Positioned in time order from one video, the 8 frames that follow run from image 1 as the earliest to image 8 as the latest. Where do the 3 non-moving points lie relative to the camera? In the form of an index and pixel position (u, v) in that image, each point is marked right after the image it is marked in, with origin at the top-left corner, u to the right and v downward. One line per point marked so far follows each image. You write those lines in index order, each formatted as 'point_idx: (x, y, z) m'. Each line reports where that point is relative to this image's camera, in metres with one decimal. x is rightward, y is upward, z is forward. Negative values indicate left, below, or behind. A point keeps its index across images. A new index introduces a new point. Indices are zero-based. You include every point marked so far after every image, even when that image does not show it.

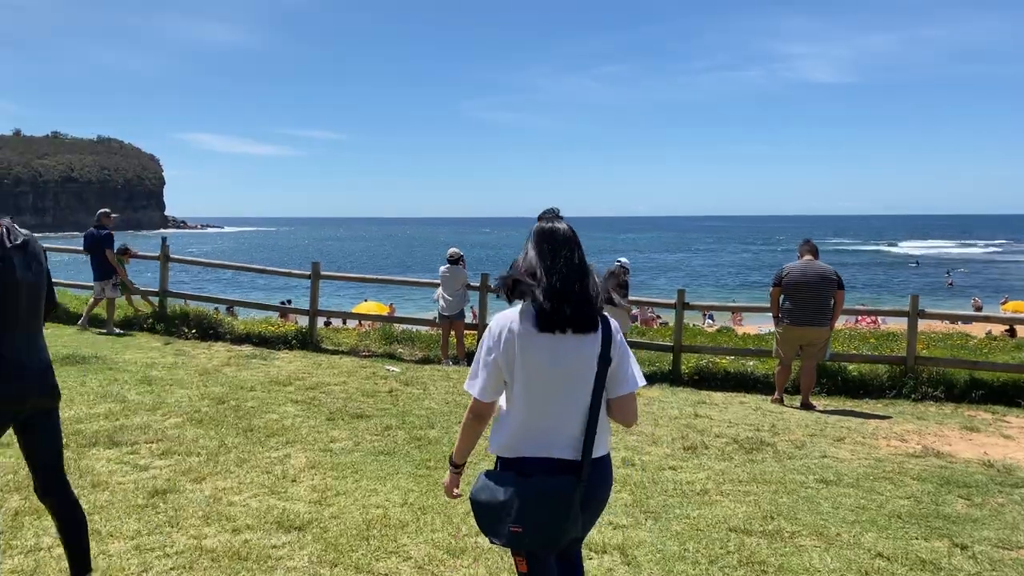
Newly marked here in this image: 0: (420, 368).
0: (-0.9, -0.8, +8.0) m
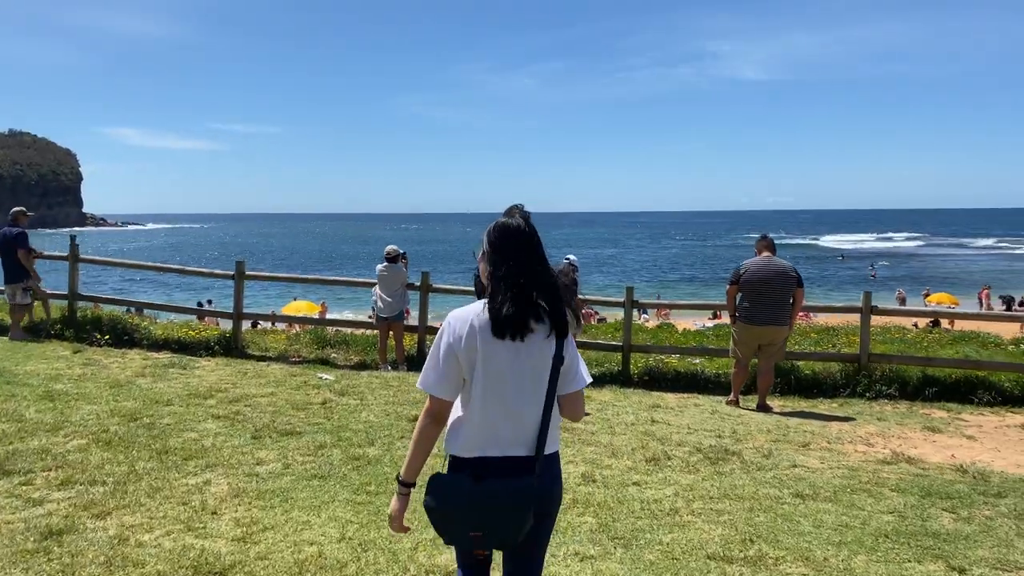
0: (-1.4, -0.8, +7.5) m
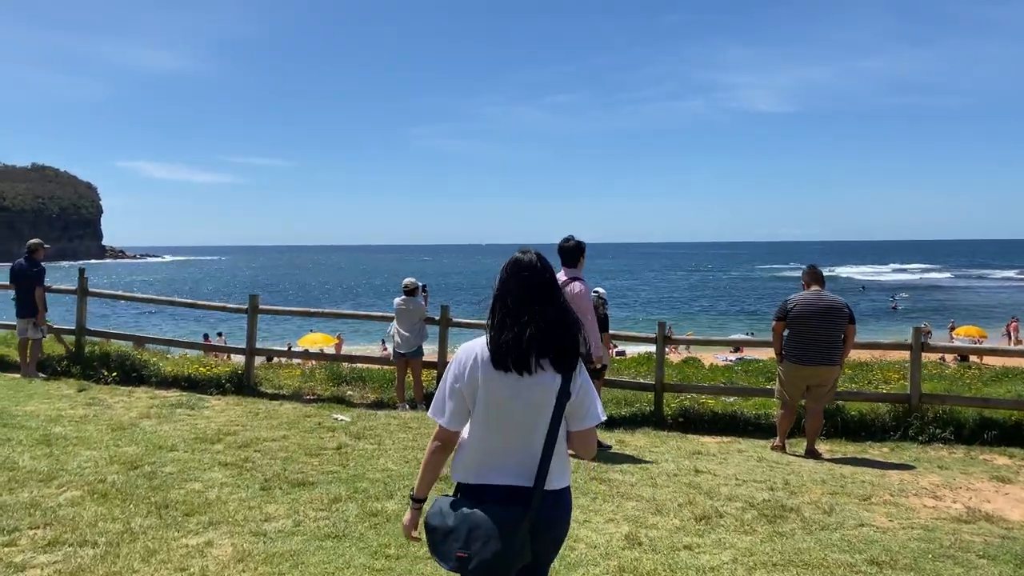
0: (-1.2, -1.1, +7.1) m
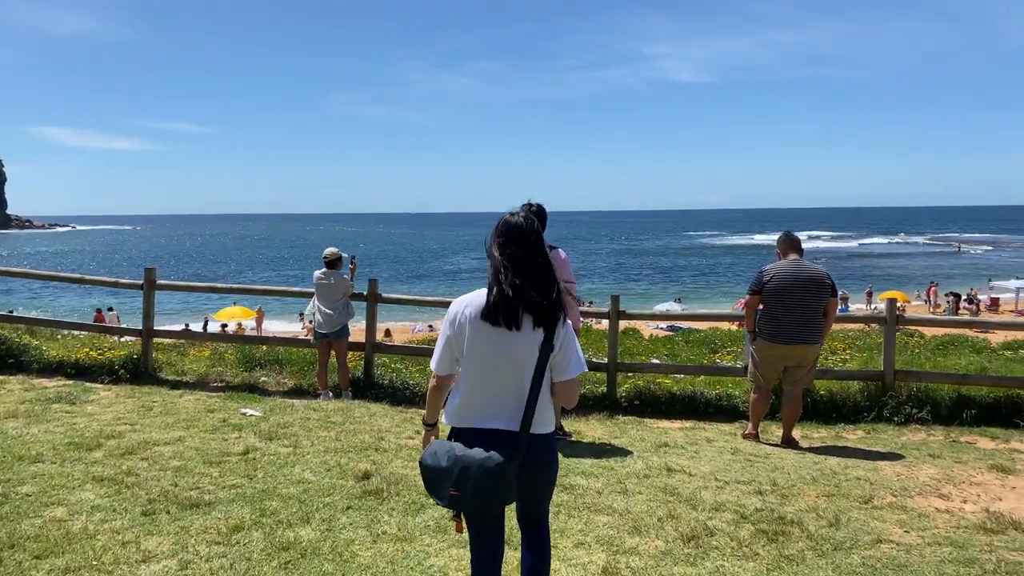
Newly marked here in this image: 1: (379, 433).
0: (-1.6, -0.9, +6.1) m
1: (-0.8, -0.9, +5.4) m
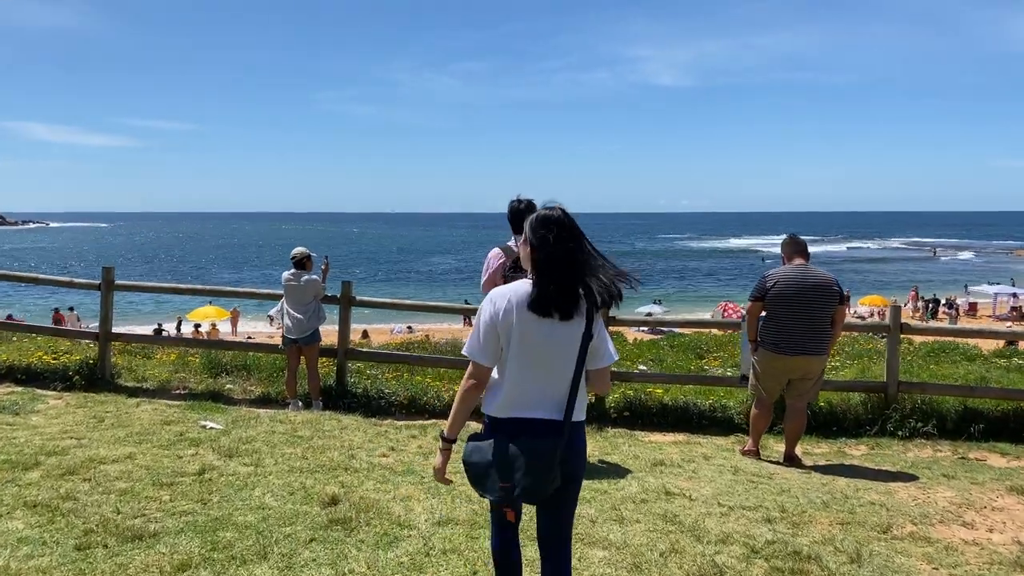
0: (-1.7, -0.9, +5.7) m
1: (-0.9, -0.9, +4.9) m
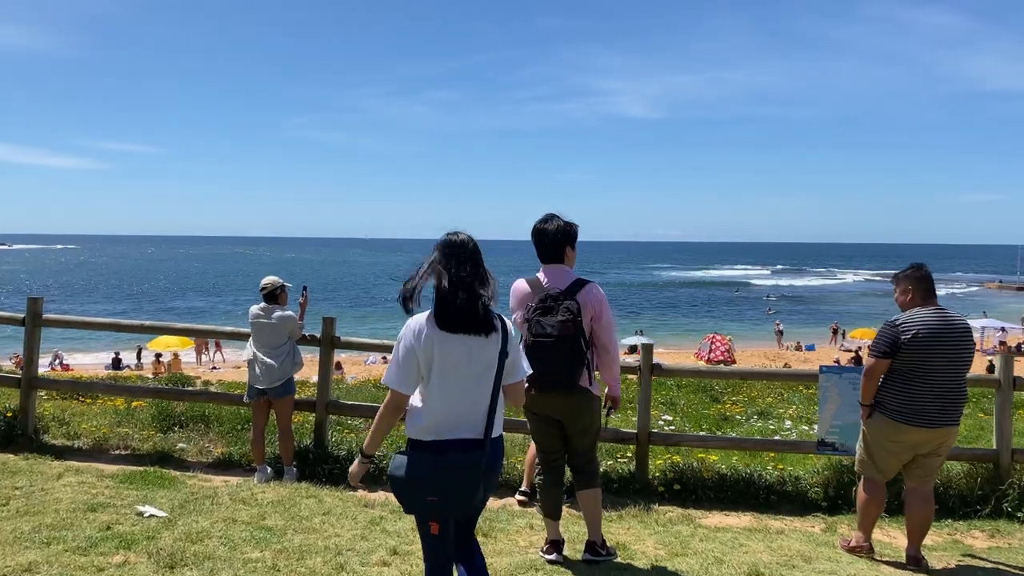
0: (-1.6, -1.1, +4.3) m
1: (-0.8, -1.1, +3.6) m
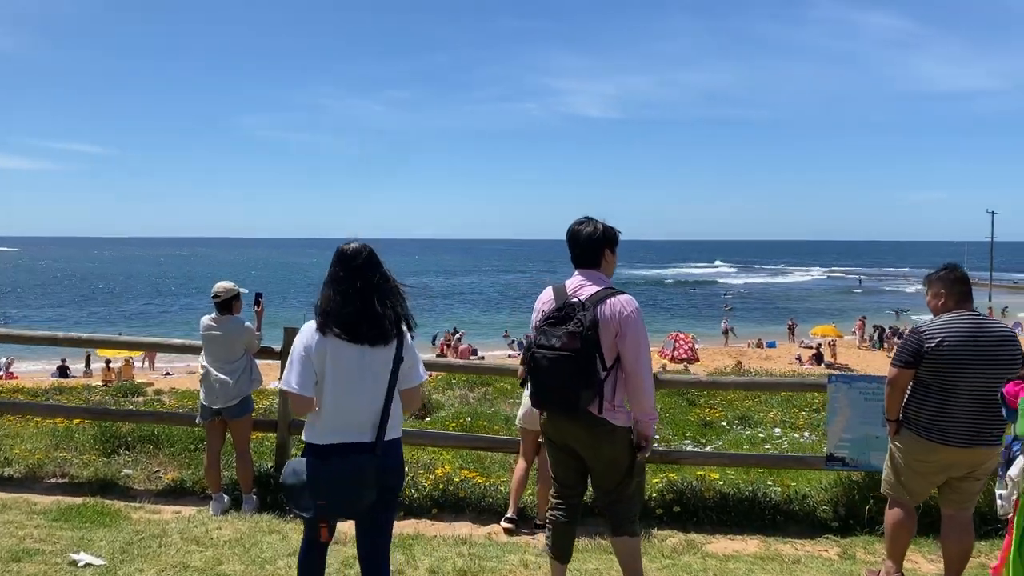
0: (-1.6, -1.1, +3.8) m
1: (-0.8, -1.2, +3.1) m
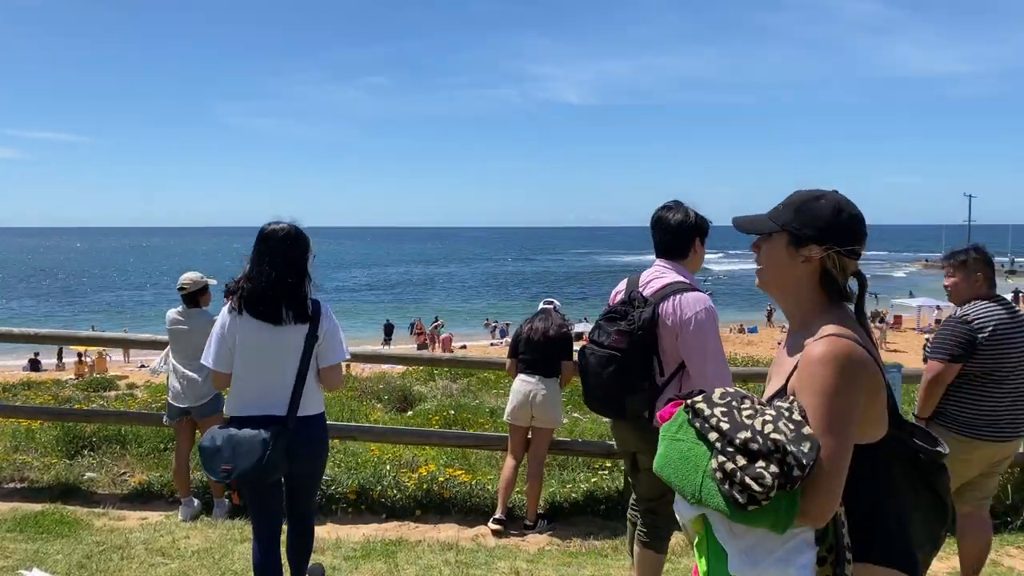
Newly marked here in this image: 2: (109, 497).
0: (-1.7, -1.1, +3.5) m
1: (-0.8, -1.1, +2.9) m
2: (-2.2, -1.2, +4.7) m
